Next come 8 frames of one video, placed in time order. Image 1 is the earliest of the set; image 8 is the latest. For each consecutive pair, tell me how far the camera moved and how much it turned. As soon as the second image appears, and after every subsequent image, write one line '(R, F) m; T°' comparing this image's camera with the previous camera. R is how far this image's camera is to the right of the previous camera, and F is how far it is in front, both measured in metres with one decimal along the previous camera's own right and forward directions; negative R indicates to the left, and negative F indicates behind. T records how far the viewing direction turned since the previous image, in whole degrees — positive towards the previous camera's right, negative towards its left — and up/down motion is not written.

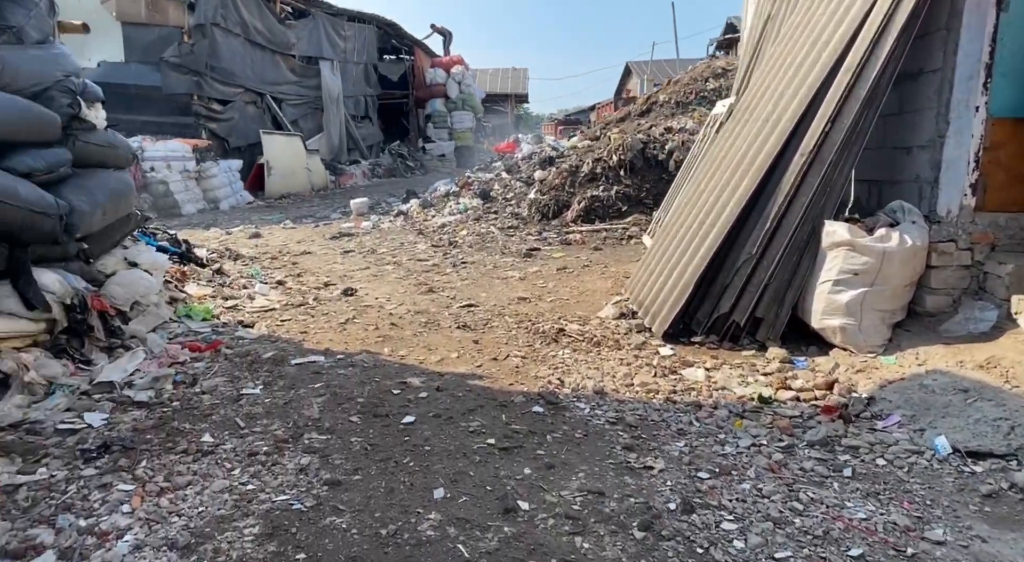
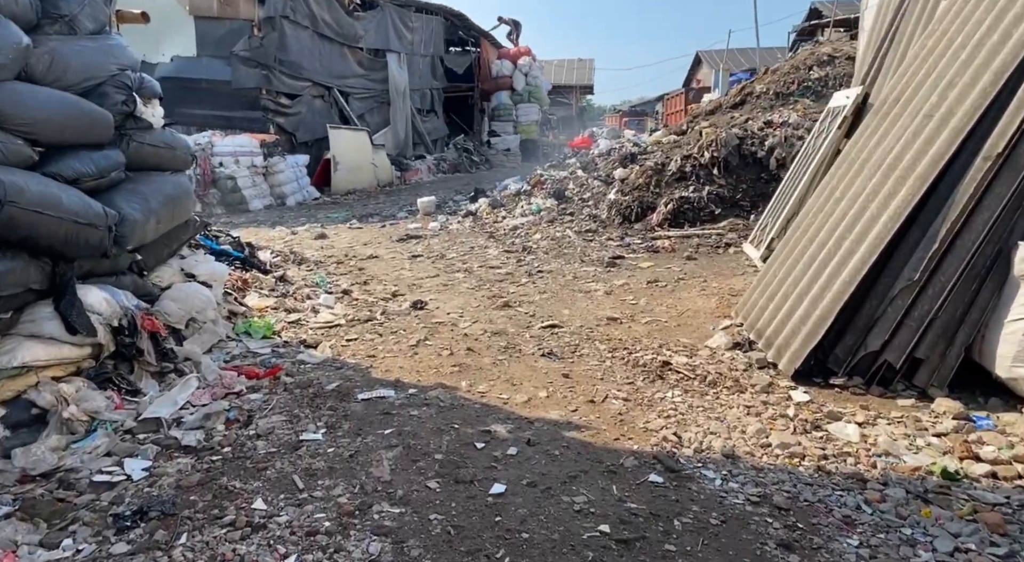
(-0.2, +0.5) m; -5°
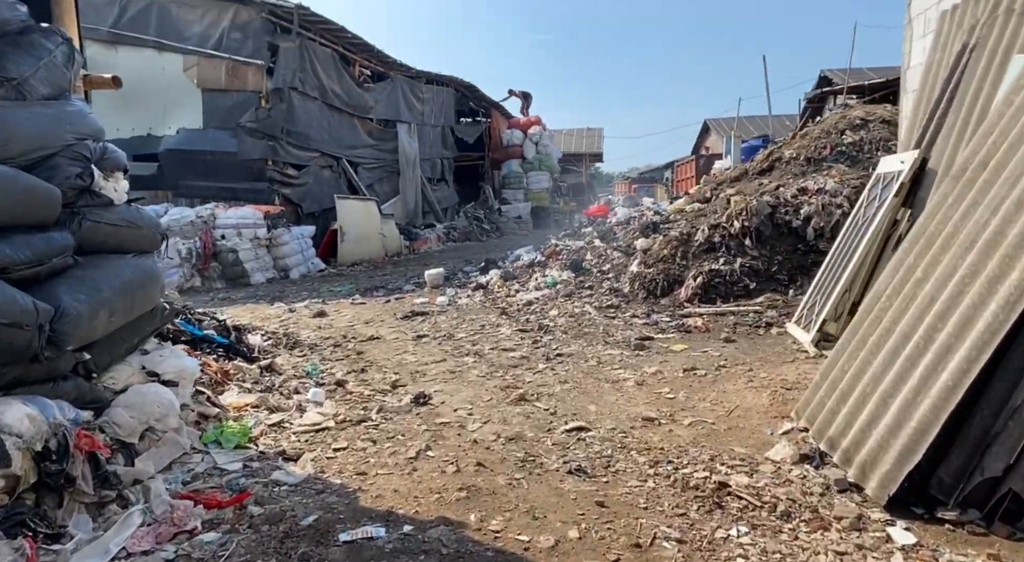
(0.0, +0.5) m; -1°
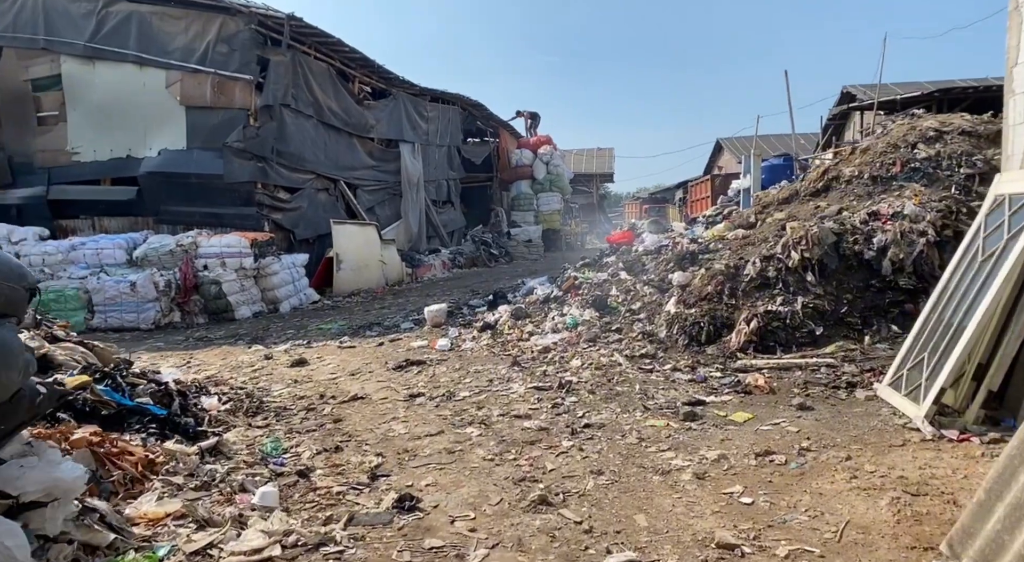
(0.0, +0.9) m; -1°
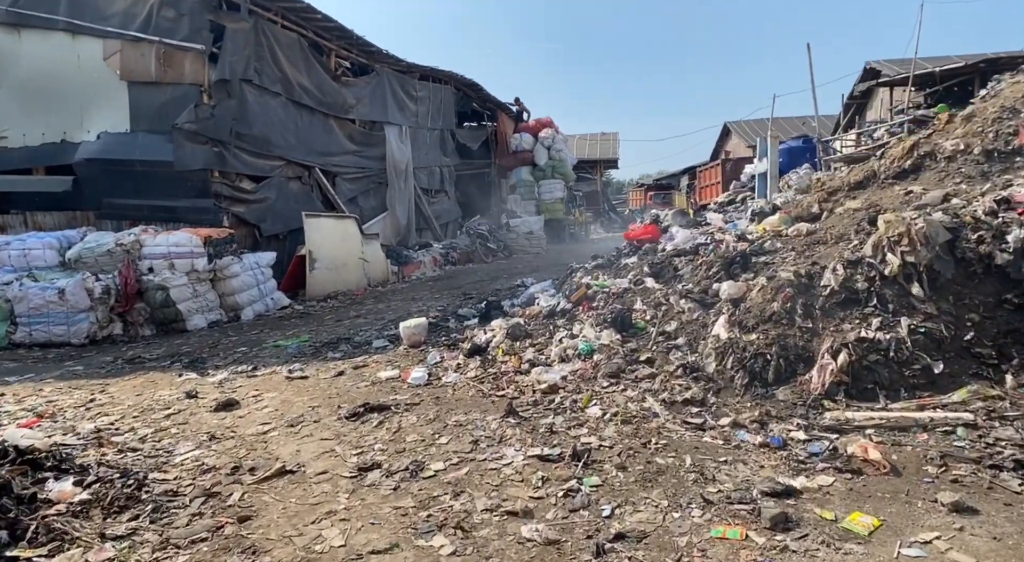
(0.0, +1.3) m; 0°
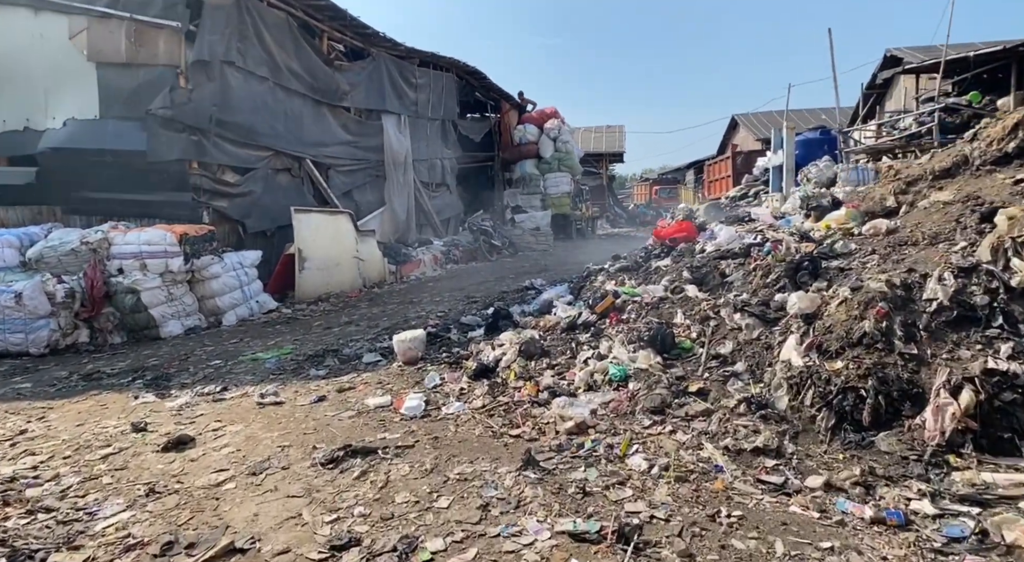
(-0.1, +0.7) m; 0°
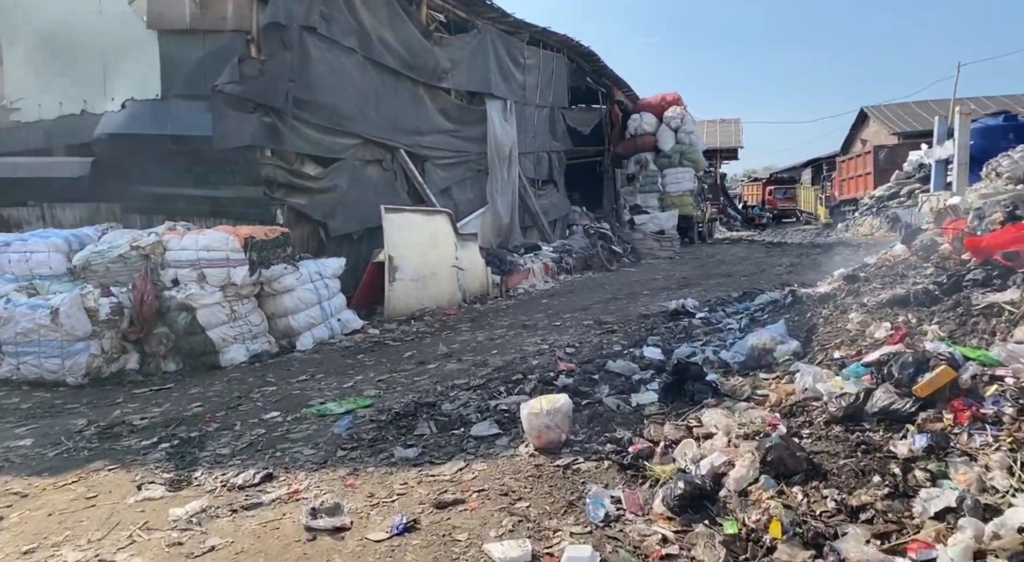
(-0.5, +1.7) m; -8°
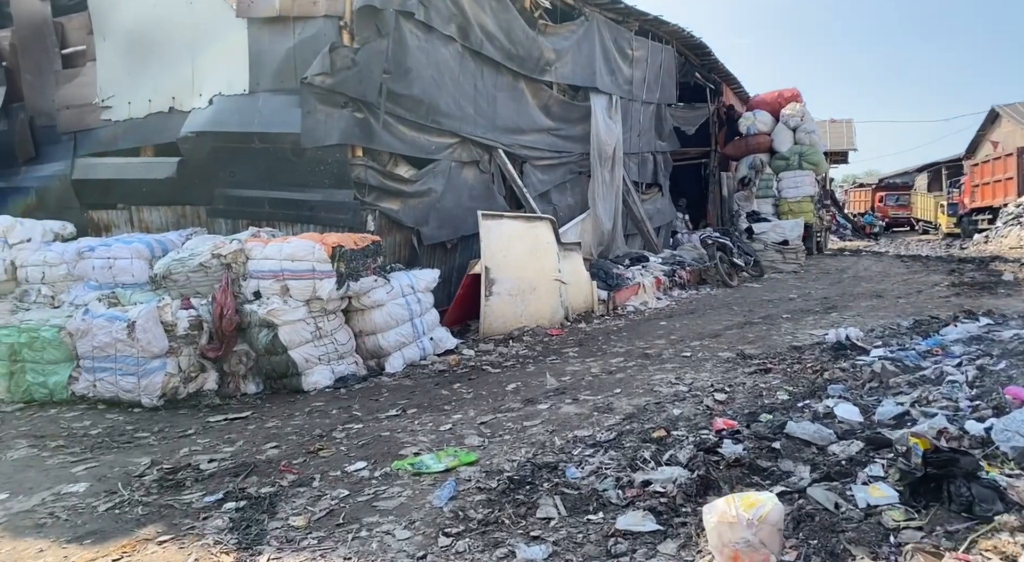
(-0.3, +0.8) m; -7°
